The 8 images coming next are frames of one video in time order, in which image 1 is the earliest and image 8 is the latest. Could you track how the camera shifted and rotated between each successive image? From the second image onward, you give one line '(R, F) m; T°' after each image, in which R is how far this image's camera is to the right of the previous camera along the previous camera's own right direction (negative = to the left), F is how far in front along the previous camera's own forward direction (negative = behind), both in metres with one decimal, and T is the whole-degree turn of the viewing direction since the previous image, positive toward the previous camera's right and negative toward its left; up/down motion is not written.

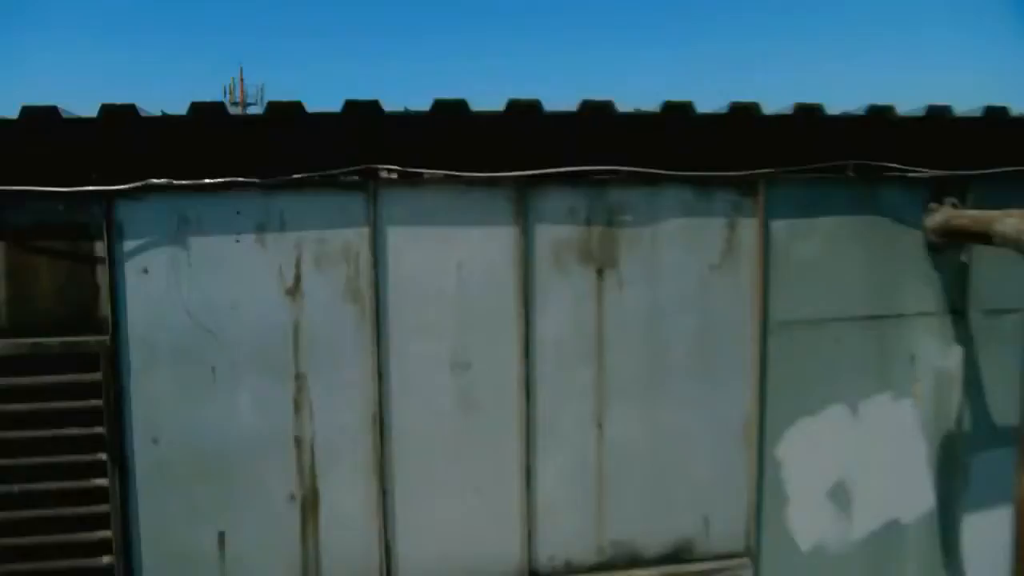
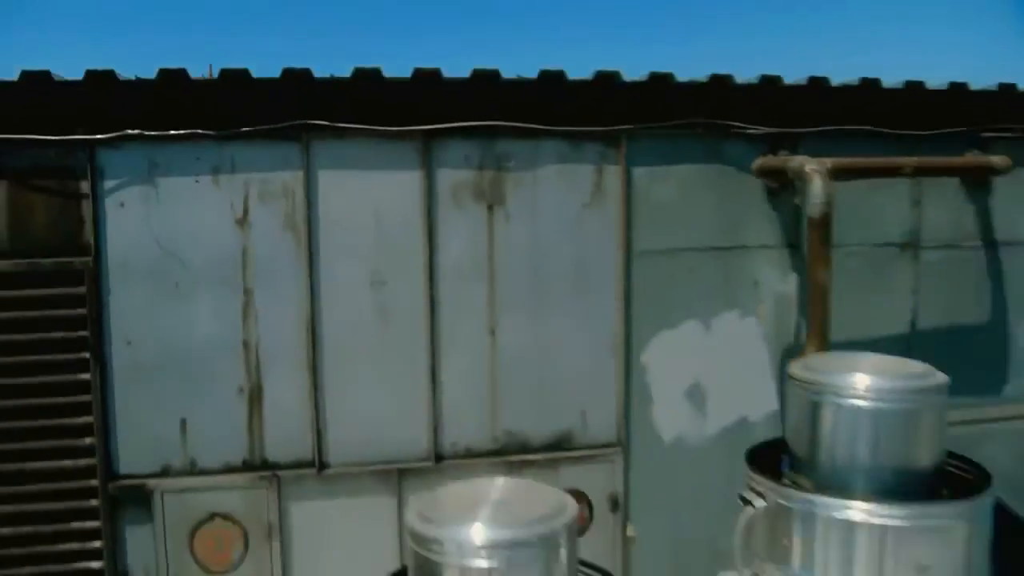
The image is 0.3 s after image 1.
(+0.5, -0.8) m; -1°
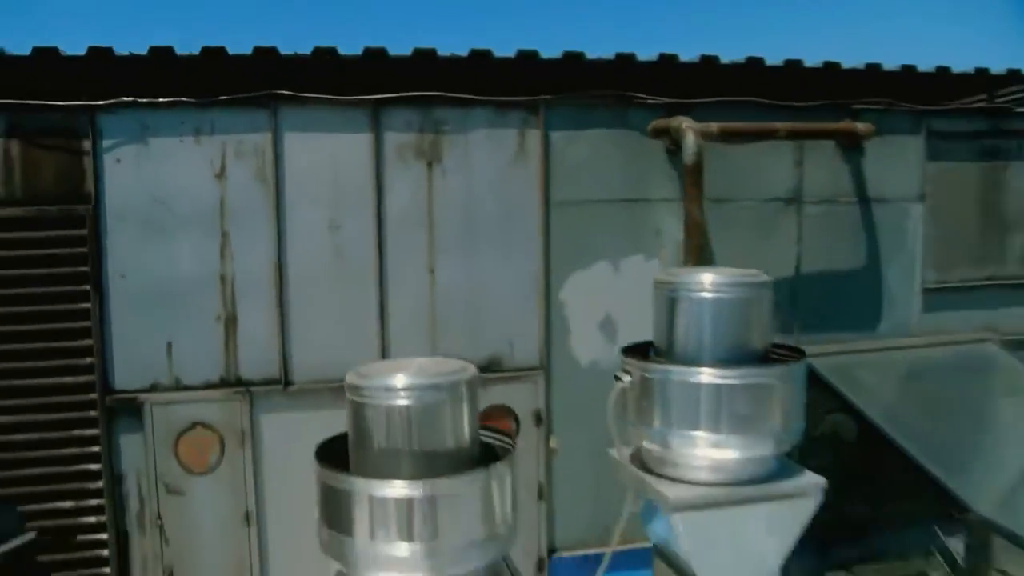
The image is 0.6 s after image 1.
(+0.3, -0.8) m; +1°
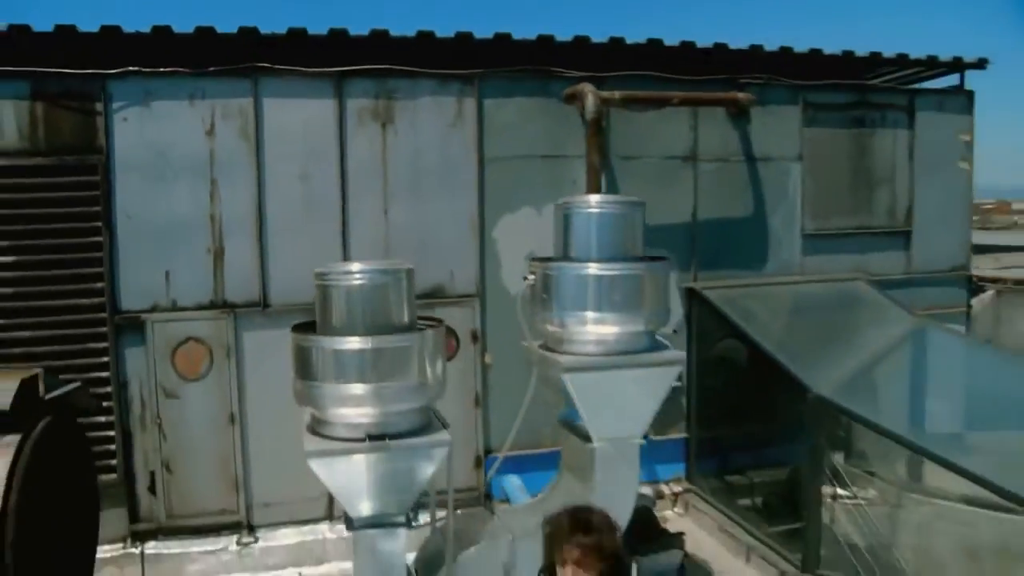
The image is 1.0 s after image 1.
(+0.3, -1.1) m; +1°
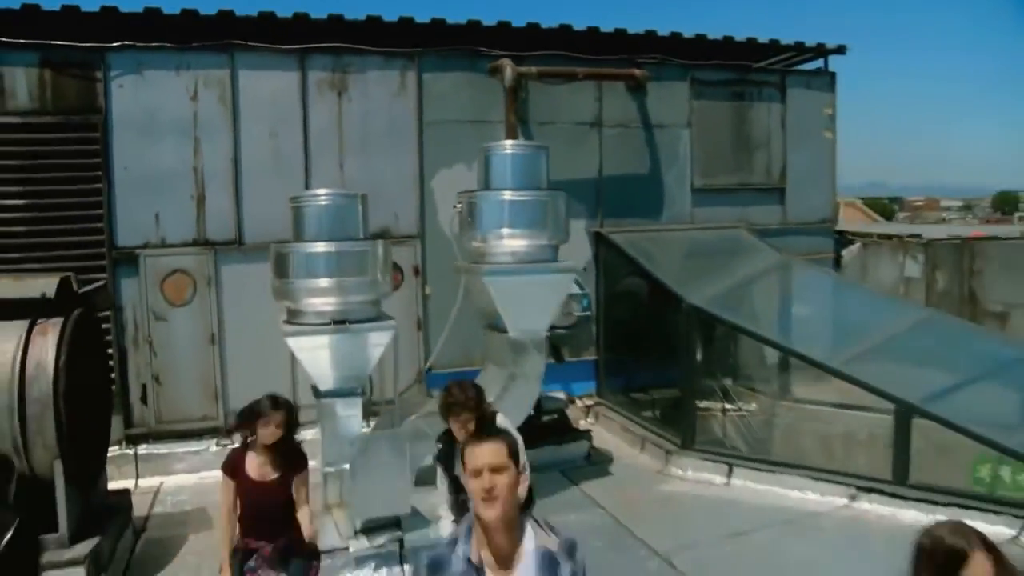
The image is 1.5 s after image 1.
(+0.1, -1.3) m; +3°
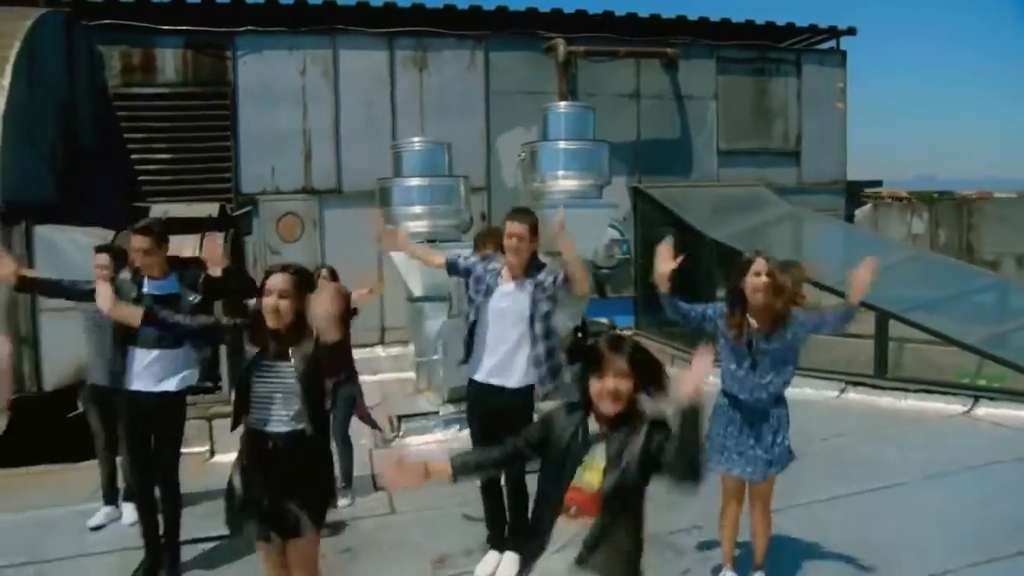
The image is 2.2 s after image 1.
(-0.1, -1.5) m; -3°
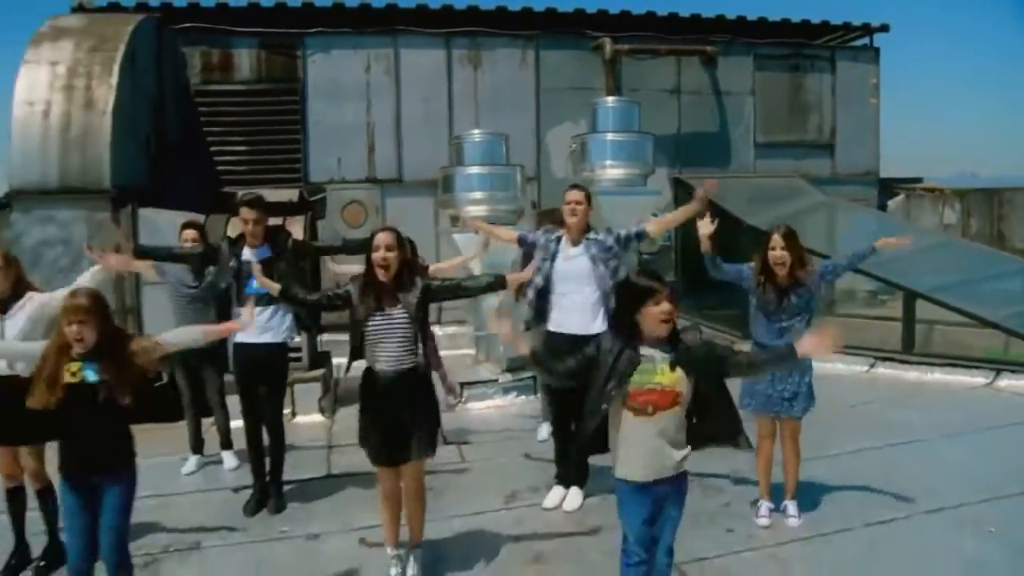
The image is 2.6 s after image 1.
(-0.2, -0.6) m; -2°
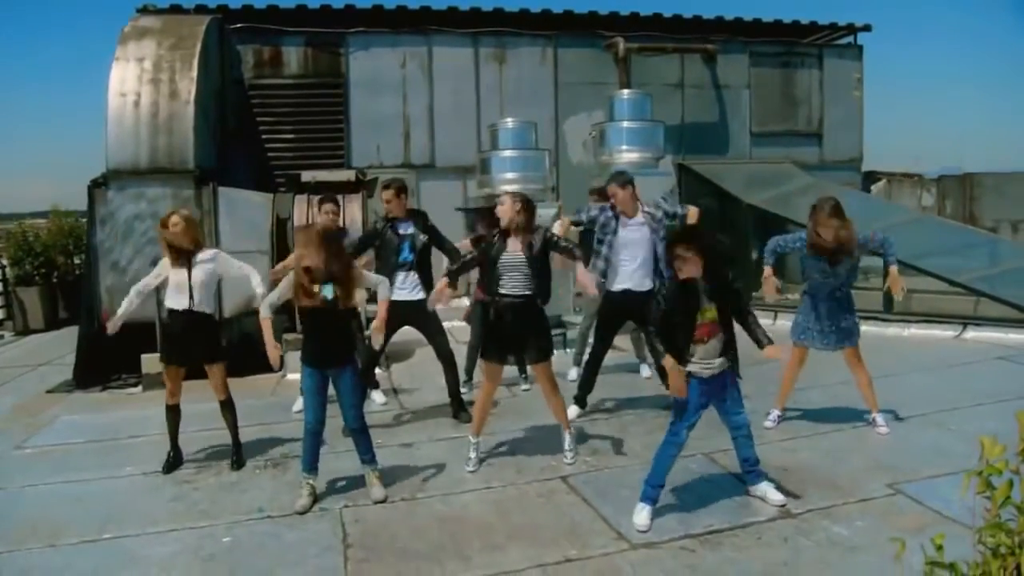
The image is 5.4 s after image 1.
(-0.5, -1.1) m; +1°
